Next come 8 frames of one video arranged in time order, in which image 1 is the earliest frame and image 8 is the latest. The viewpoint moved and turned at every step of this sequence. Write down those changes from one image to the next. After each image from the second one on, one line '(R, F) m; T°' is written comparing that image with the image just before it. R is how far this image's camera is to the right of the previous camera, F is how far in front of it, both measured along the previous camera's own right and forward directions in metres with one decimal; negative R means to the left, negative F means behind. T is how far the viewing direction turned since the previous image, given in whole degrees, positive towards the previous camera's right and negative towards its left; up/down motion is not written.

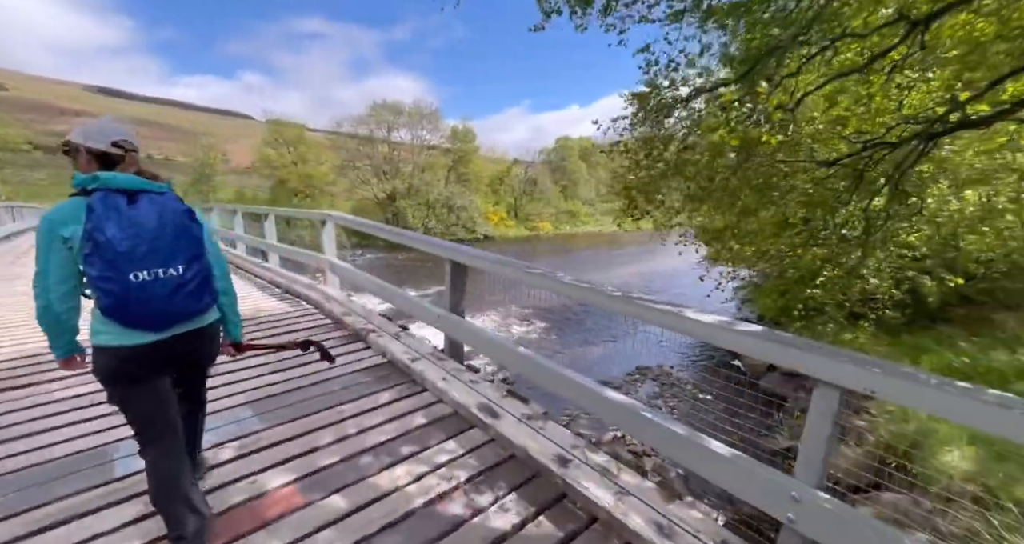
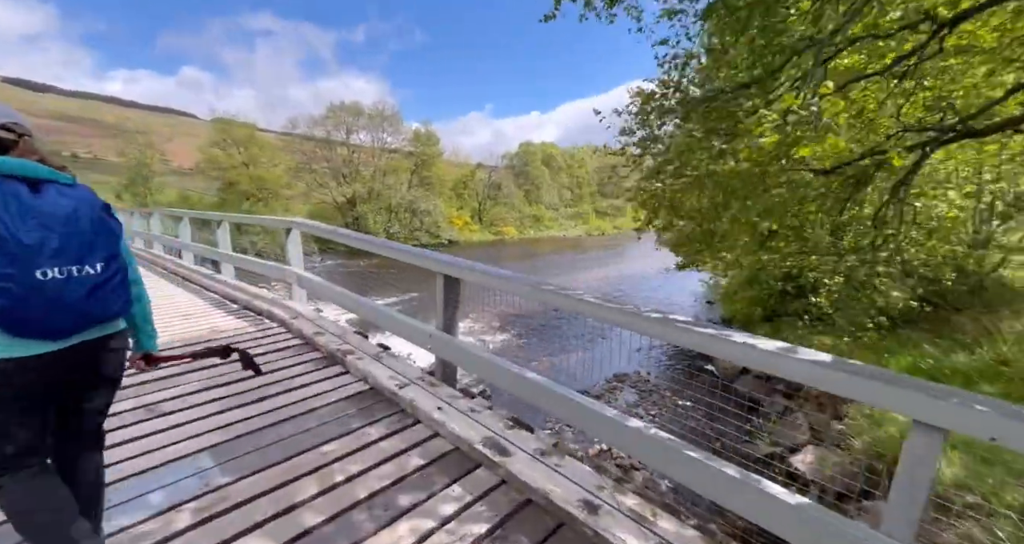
(-0.2, +0.2) m; +5°
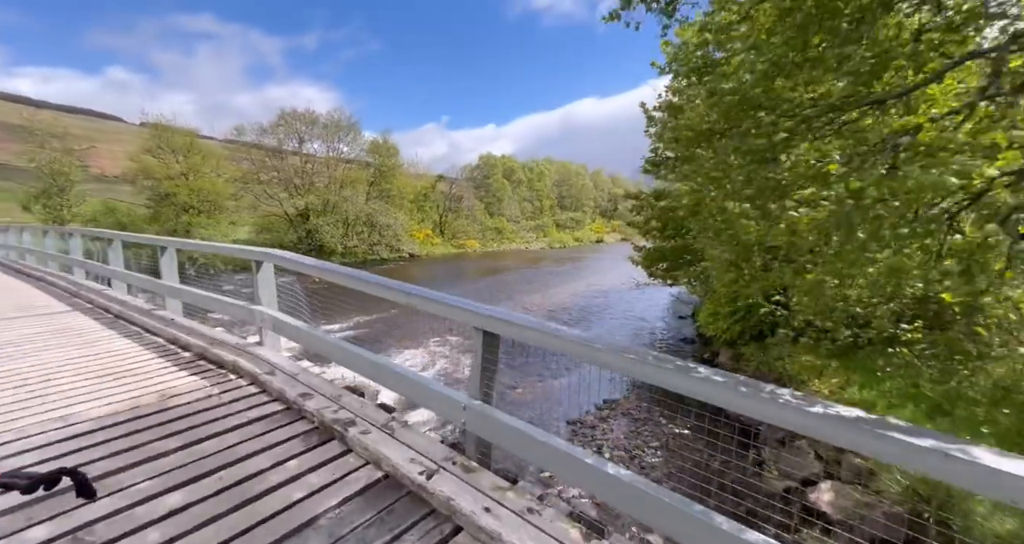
(-0.4, +0.4) m; +6°
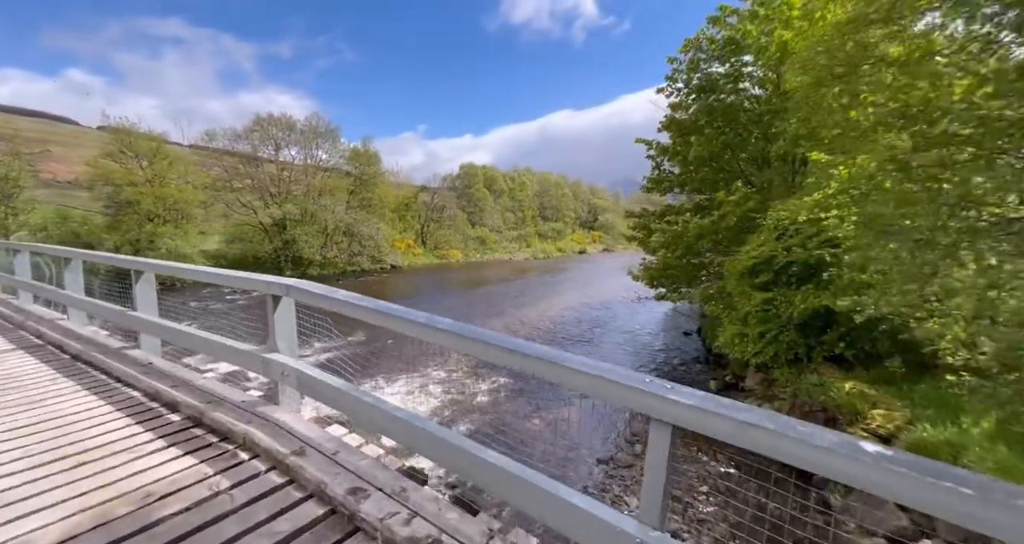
(-0.7, +0.6) m; +3°
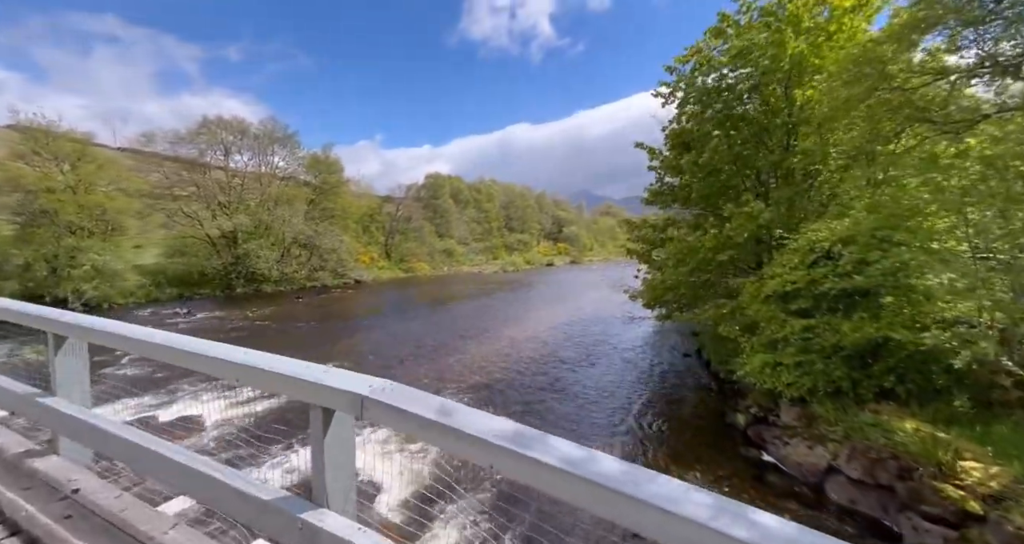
(-0.9, +1.0) m; +6°
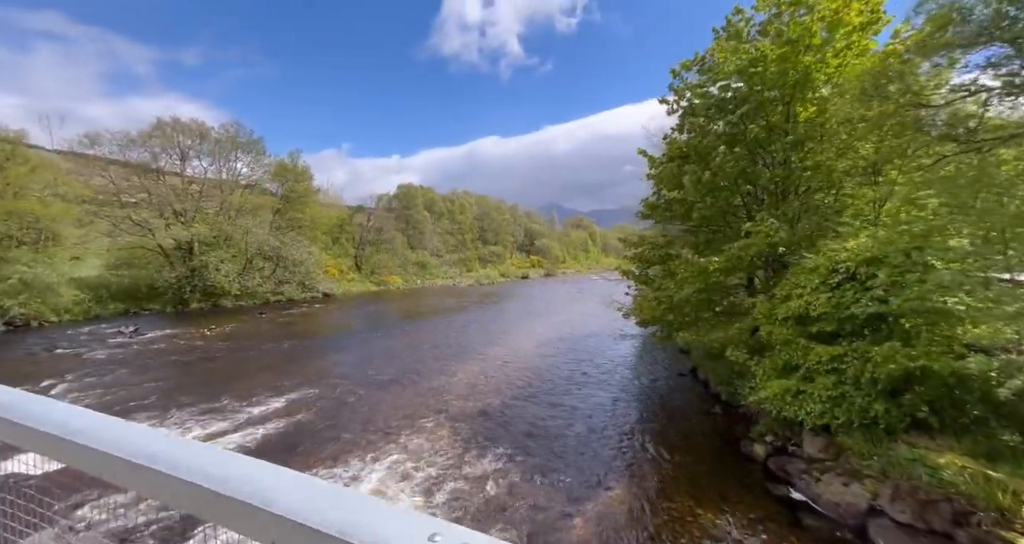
(-0.6, +0.7) m; +4°
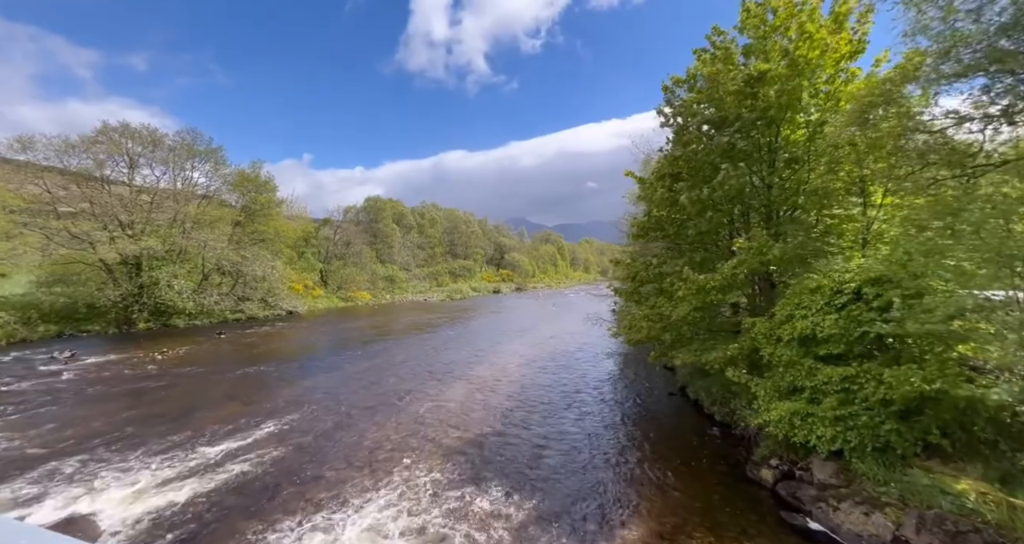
(-0.6, +0.4) m; +5°
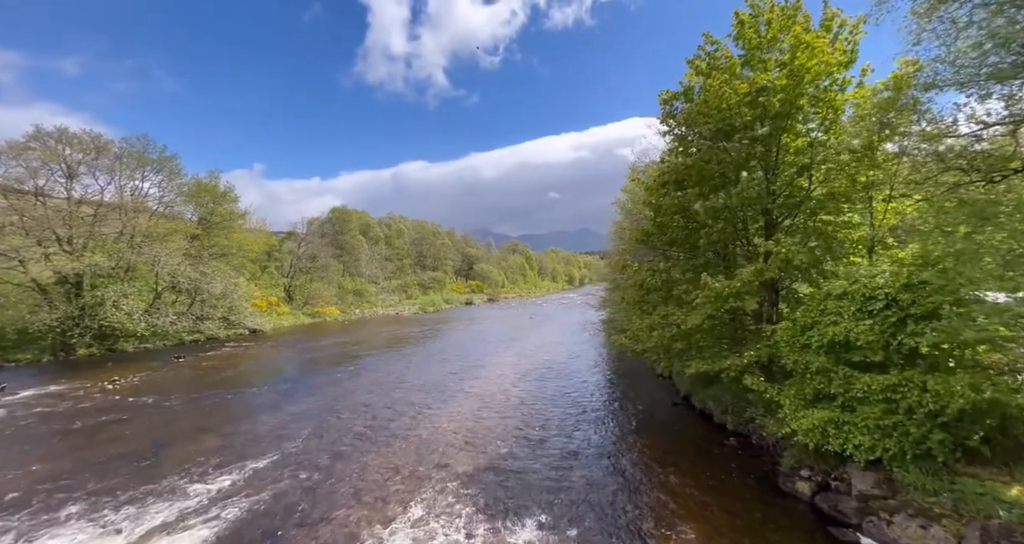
(-1.0, +0.6) m; +5°
